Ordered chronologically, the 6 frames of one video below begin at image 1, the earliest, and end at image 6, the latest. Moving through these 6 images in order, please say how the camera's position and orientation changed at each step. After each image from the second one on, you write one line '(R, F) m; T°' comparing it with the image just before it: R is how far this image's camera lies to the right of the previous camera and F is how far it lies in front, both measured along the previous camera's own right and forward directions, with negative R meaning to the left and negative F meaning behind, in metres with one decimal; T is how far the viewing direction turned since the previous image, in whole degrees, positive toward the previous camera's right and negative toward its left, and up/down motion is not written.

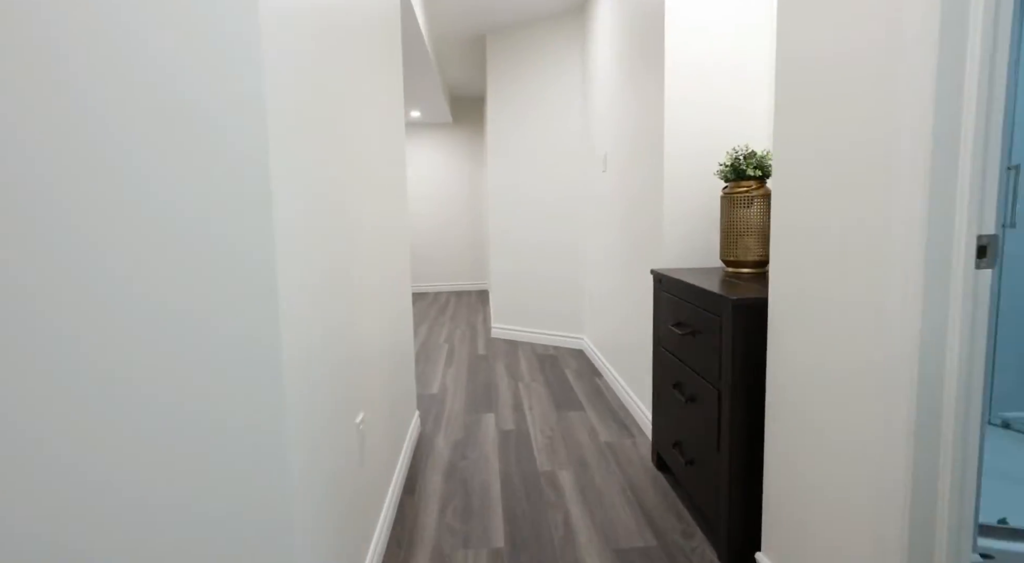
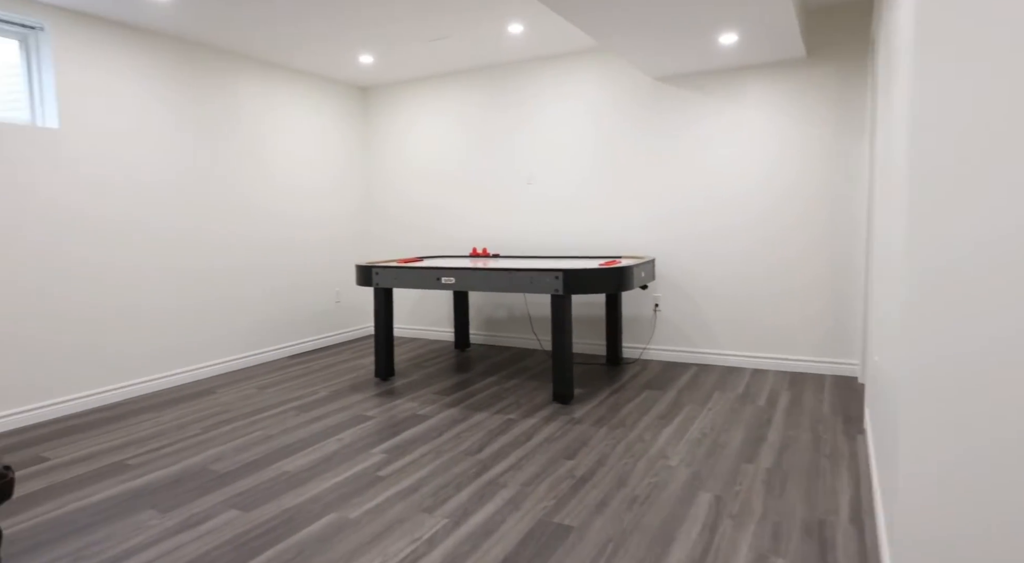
(-0.2, +2.3) m; -32°
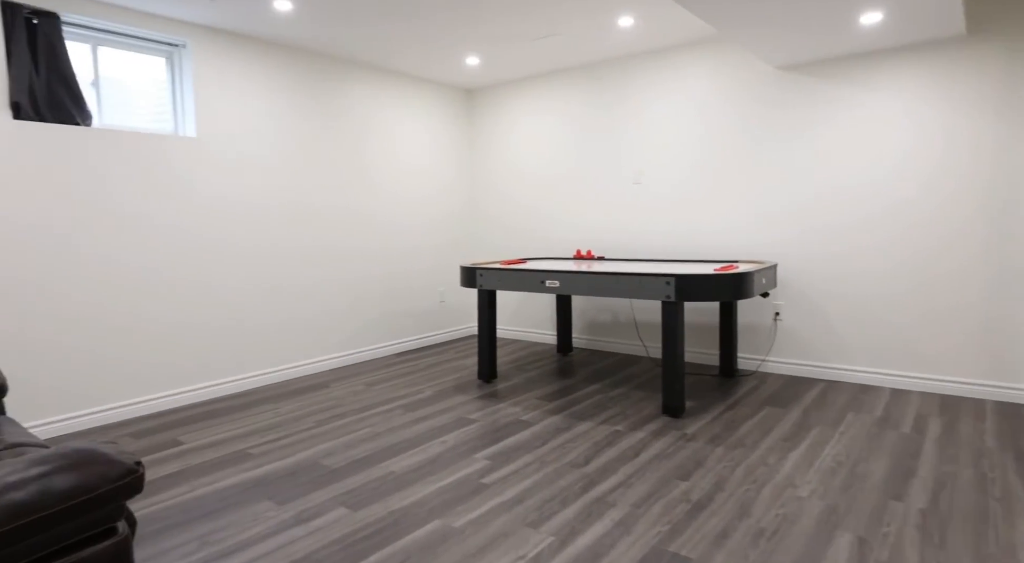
(0.0, +0.1) m; -9°
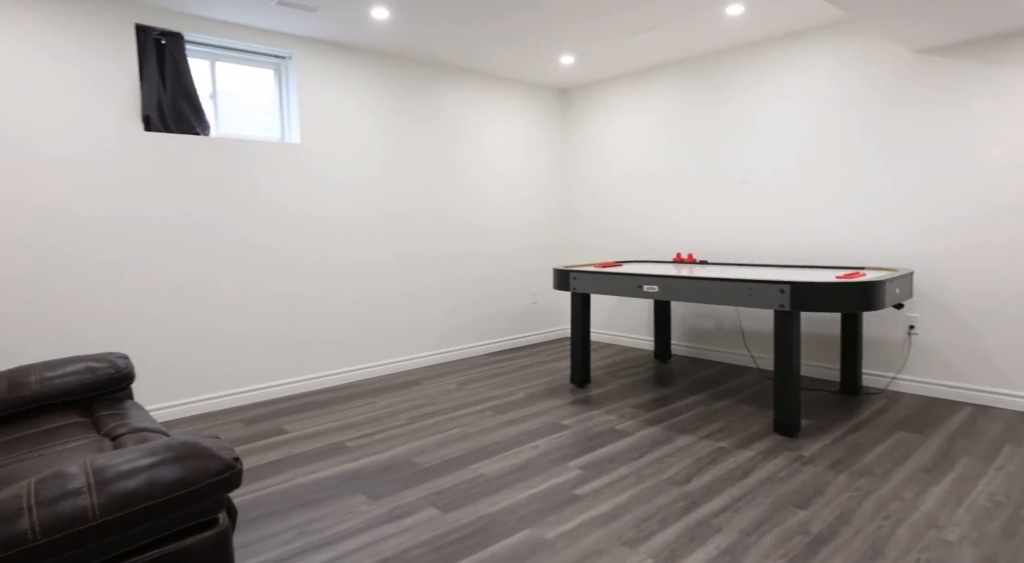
(0.0, +0.1) m; -9°
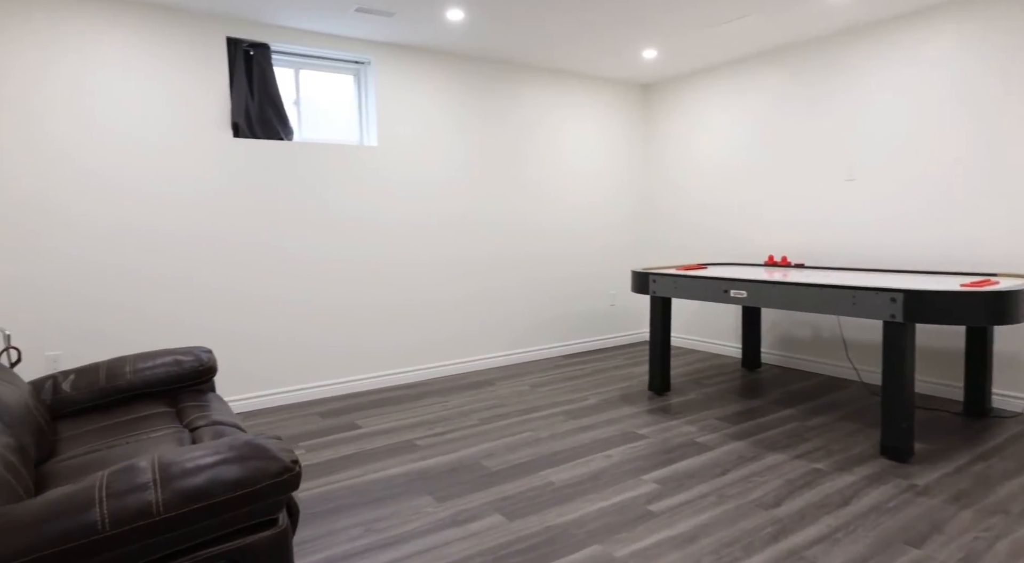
(0.0, +0.1) m; -8°
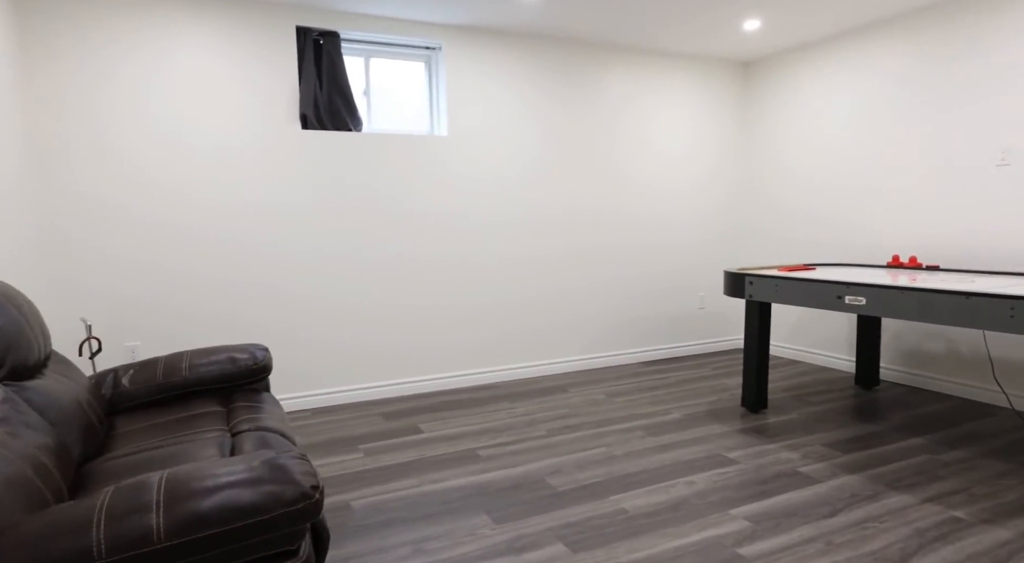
(+0.1, +0.3) m; -8°
